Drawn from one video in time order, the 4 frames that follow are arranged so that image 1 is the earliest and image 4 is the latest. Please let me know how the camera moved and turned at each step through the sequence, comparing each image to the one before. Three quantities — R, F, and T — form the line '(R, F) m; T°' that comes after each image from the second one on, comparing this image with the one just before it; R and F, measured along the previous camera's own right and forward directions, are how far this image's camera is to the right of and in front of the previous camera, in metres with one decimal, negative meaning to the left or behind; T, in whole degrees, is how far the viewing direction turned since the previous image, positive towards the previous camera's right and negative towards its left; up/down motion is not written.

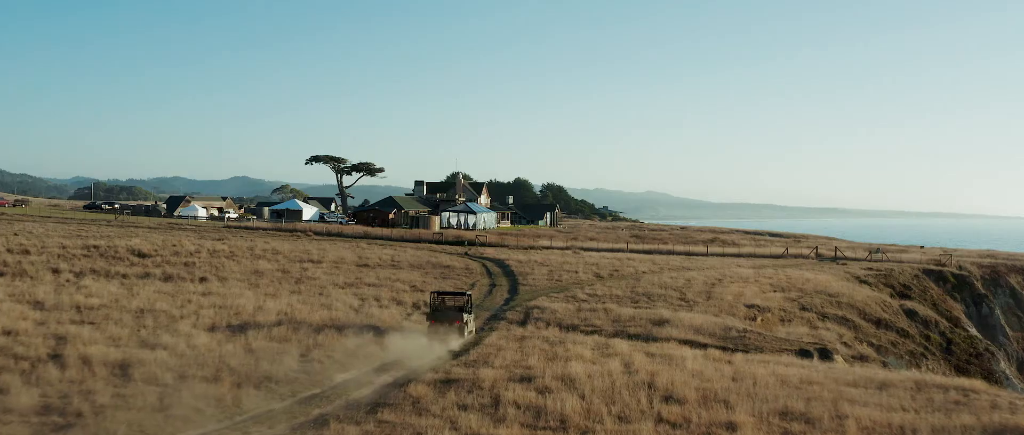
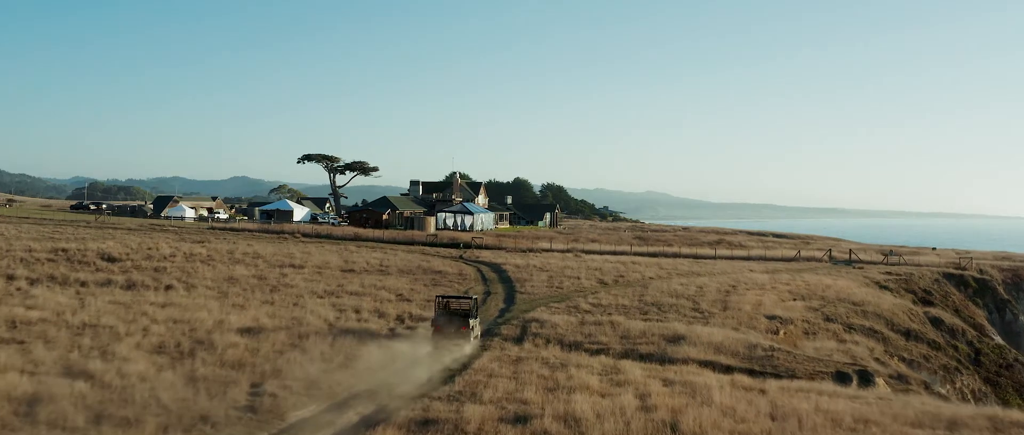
(+0.2, +2.5) m; 0°
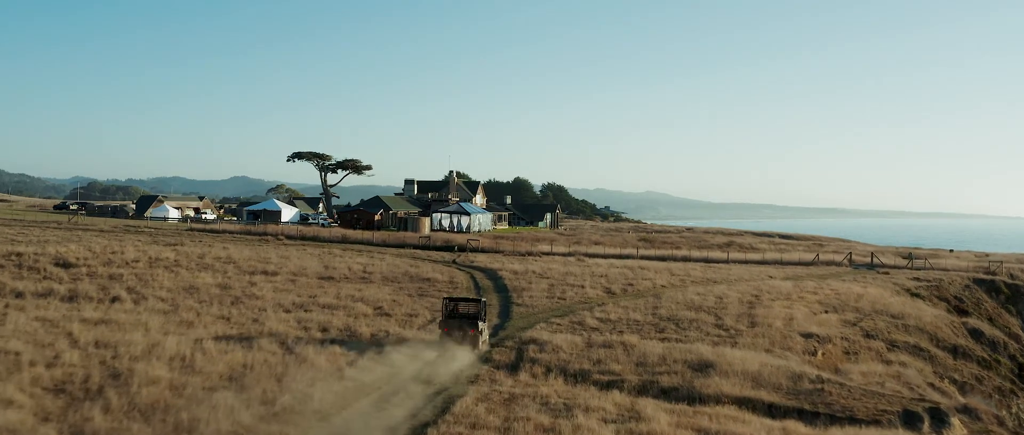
(+0.2, +3.1) m; 0°
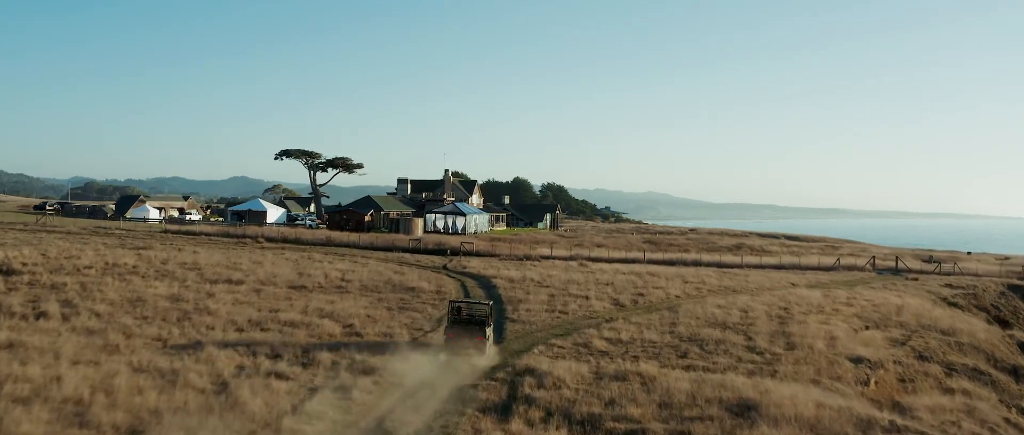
(+0.2, +3.2) m; 0°
